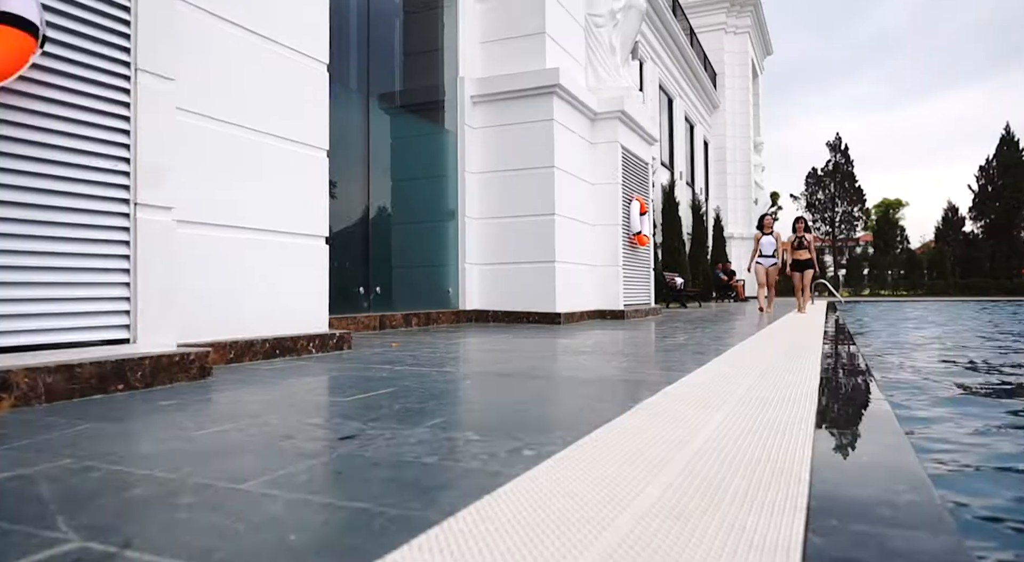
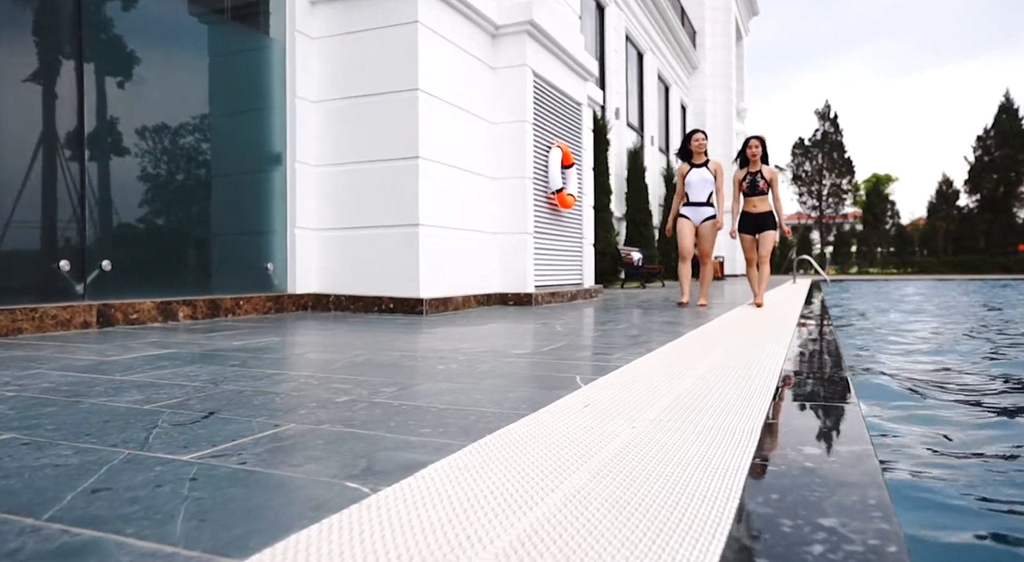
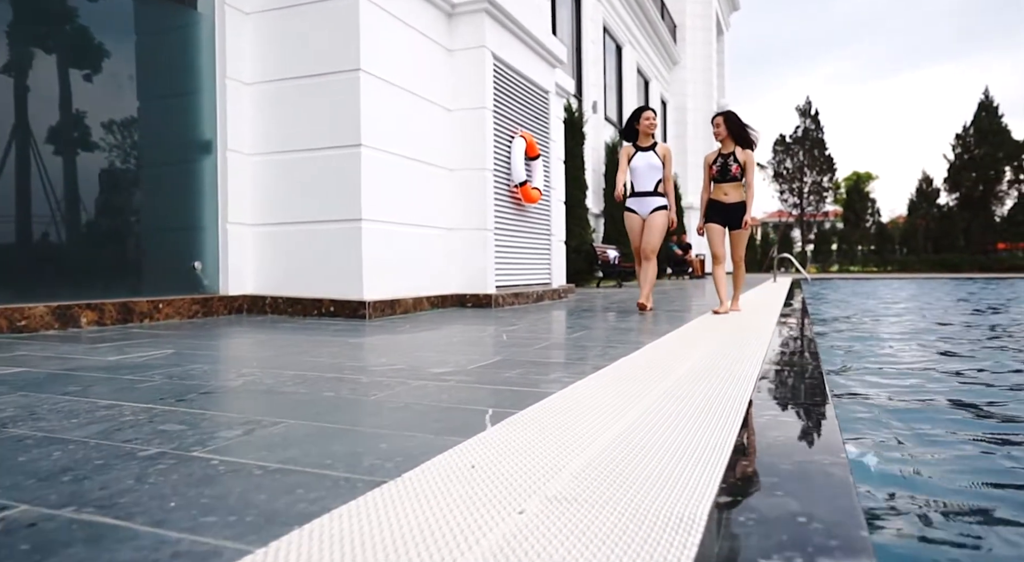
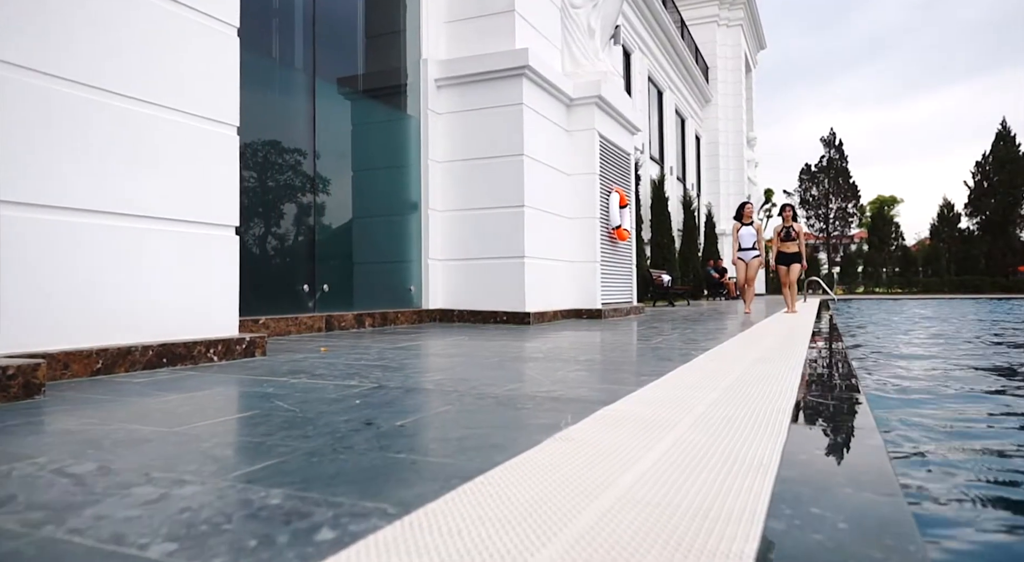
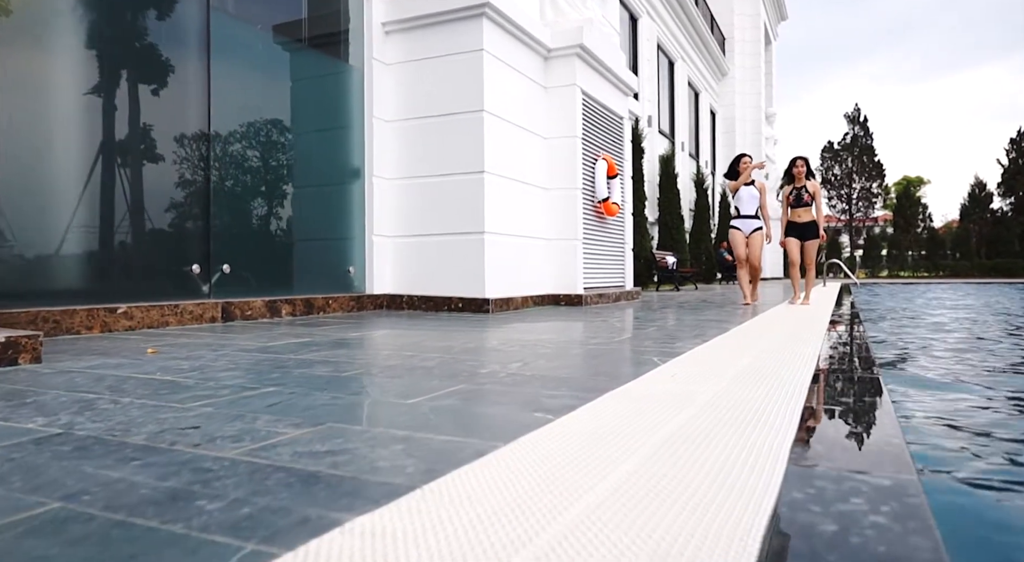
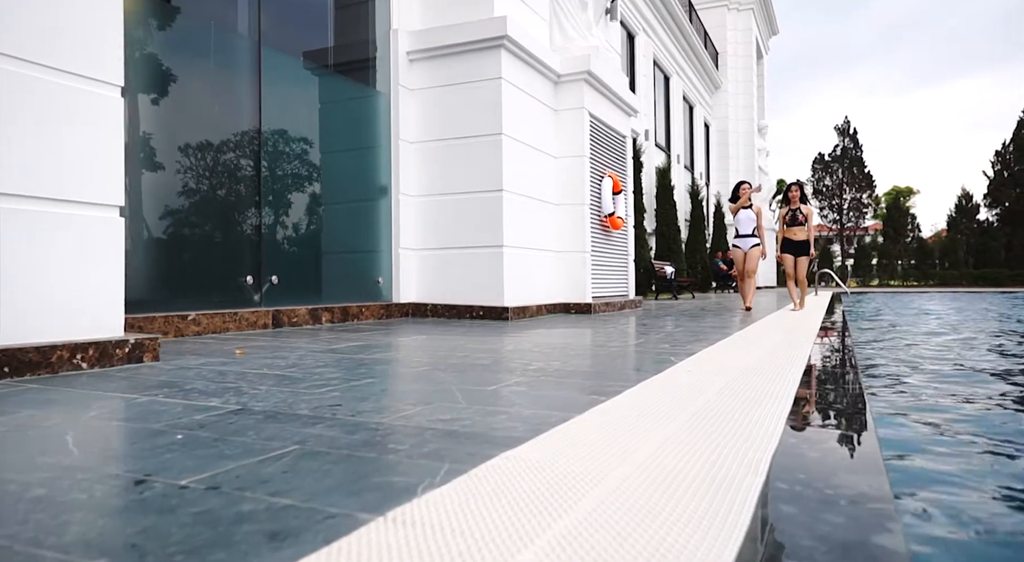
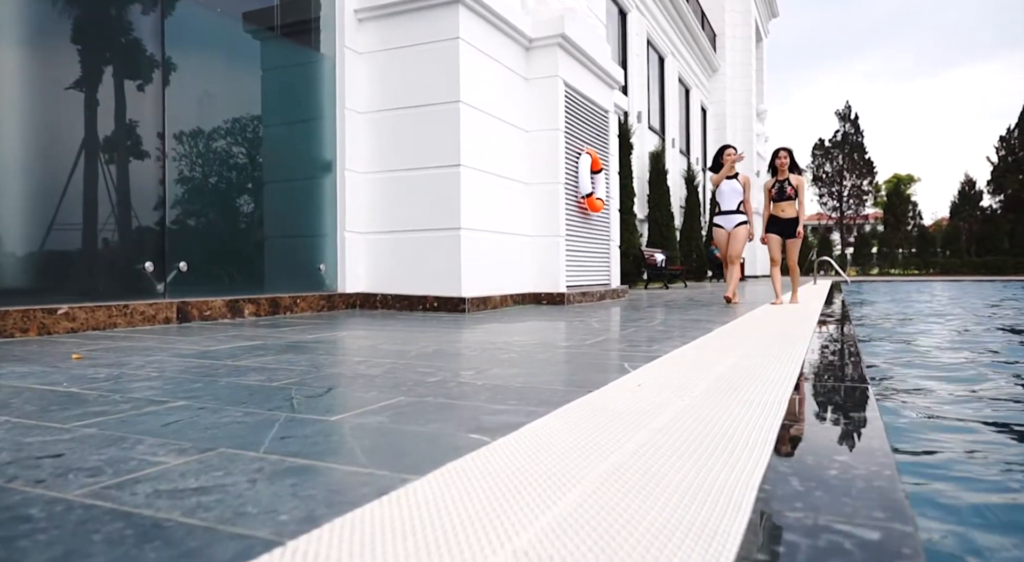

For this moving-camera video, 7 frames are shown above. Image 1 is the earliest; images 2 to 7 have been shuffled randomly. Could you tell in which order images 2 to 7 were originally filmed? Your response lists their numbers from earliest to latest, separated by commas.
4, 6, 5, 7, 2, 3
